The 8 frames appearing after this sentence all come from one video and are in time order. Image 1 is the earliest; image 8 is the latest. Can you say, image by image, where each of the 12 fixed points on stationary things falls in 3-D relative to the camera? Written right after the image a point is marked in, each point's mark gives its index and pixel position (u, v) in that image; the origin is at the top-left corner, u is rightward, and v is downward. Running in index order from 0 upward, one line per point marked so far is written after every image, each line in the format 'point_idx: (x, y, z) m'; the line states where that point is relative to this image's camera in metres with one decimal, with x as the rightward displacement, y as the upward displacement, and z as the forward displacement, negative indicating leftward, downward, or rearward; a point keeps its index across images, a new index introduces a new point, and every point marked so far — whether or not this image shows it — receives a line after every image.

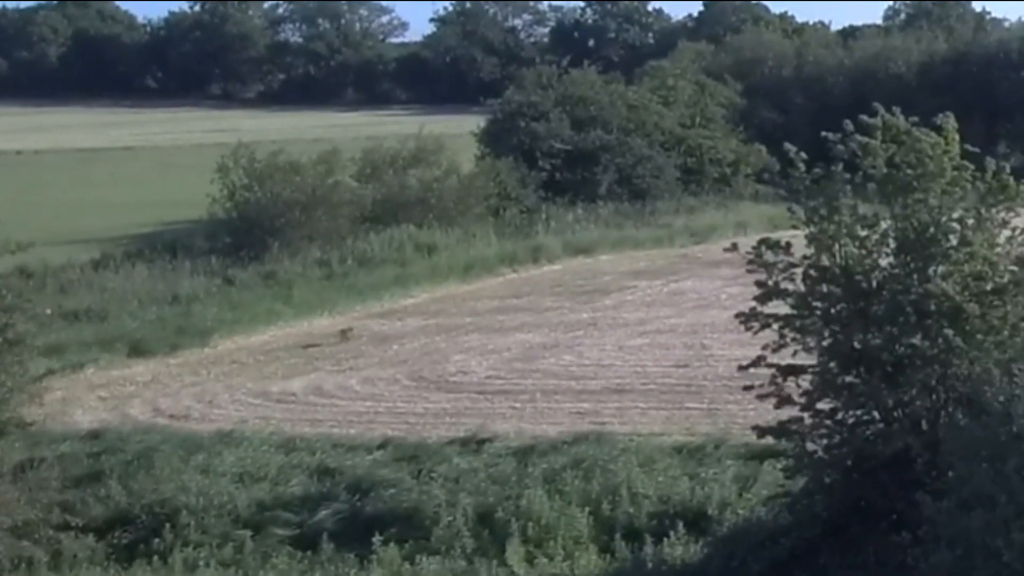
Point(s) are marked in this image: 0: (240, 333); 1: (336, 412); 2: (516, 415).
0: (-2.1, -0.4, +19.8) m
1: (-1.0, -0.7, +14.9) m
2: (0.0, -0.7, +14.2) m
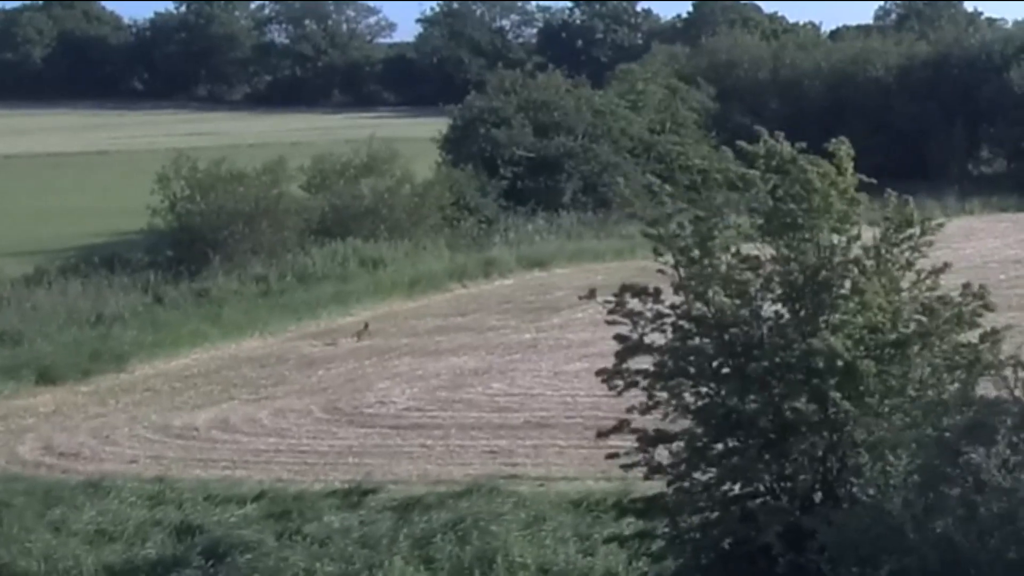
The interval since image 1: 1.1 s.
0: (-2.6, -0.5, +18.7) m
1: (-1.5, -0.9, +13.8) m
2: (-0.5, -0.9, +13.1) m
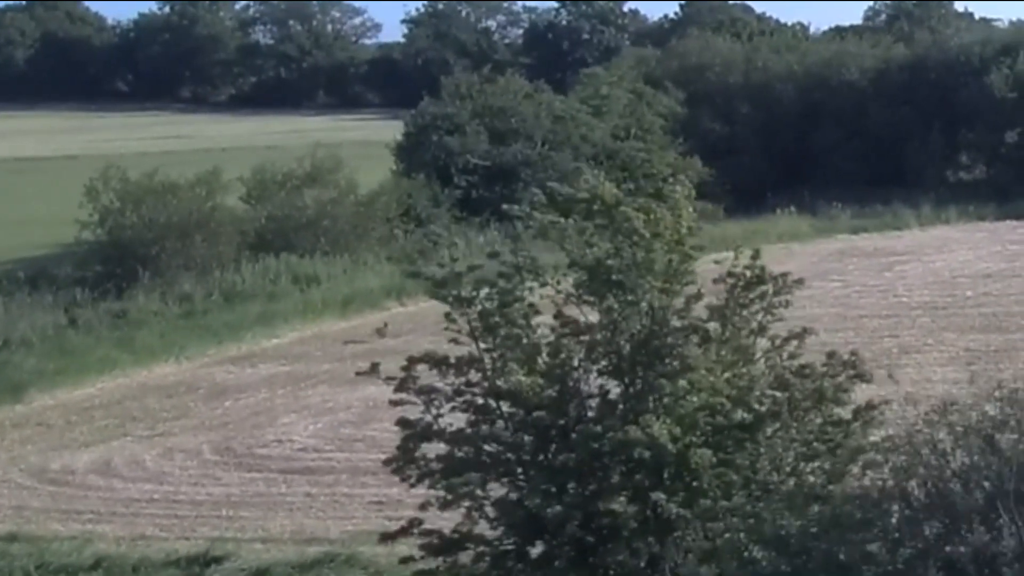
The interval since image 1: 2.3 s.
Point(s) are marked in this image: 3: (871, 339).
0: (-3.1, -0.7, +17.6) m
1: (-2.0, -1.1, +12.7) m
2: (-1.0, -1.0, +11.9) m
3: (+2.6, -0.3, +18.6) m
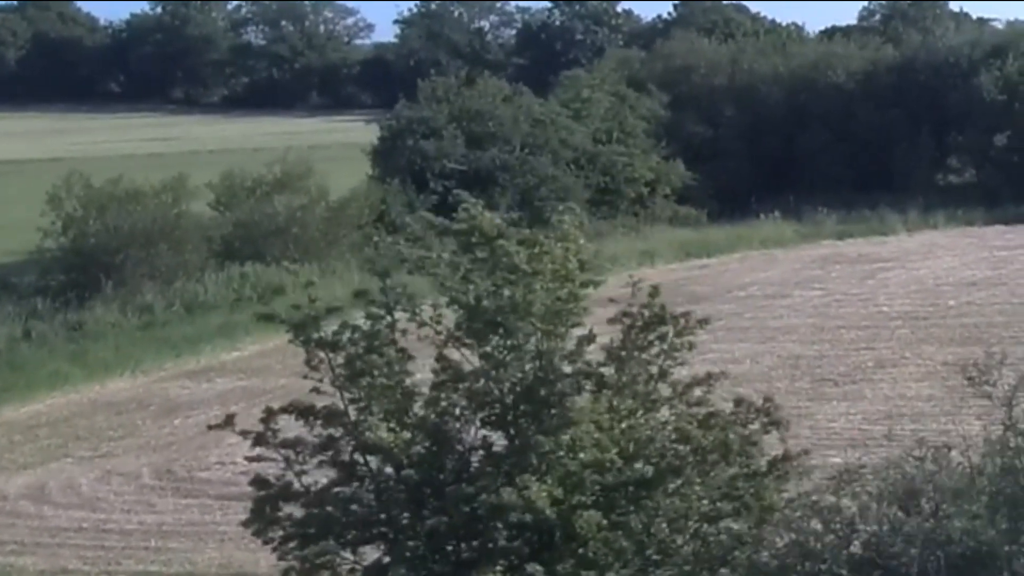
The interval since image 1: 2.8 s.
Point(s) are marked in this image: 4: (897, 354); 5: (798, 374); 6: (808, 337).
0: (-3.4, -0.8, +17.0) m
1: (-2.3, -1.1, +12.1) m
2: (-1.2, -1.1, +11.4) m
3: (+2.4, -0.4, +18.0) m
4: (+2.7, -0.5, +17.5) m
5: (+1.9, -0.6, +16.6) m
6: (+2.2, -0.4, +18.8) m
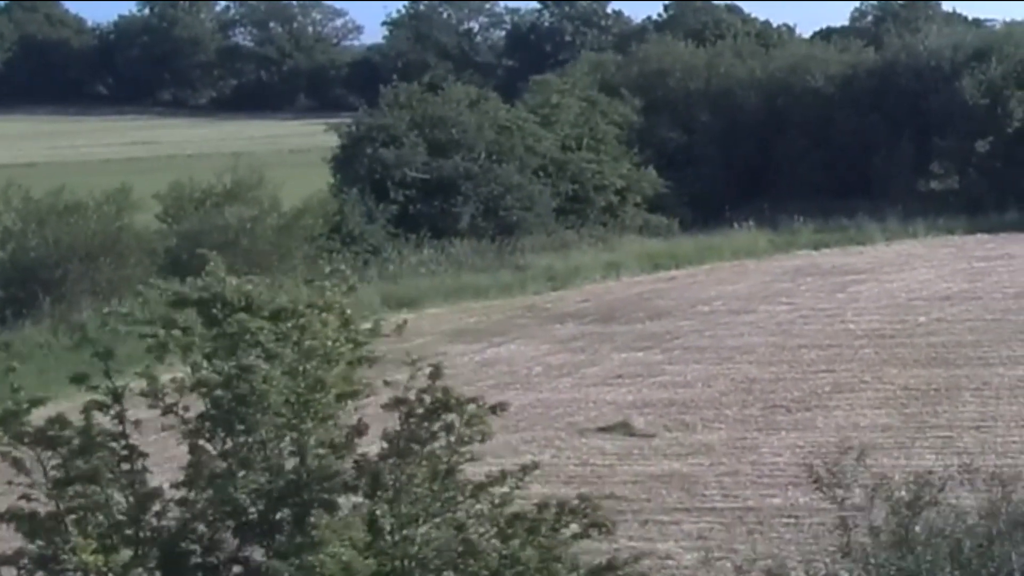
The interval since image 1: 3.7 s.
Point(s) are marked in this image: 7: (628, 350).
0: (-3.8, -0.9, +16.1) m
1: (-2.7, -1.3, +11.2) m
2: (-1.6, -1.3, +10.5) m
3: (+2.0, -0.6, +17.1) m
4: (+2.3, -0.6, +16.6) m
5: (+1.5, -0.7, +15.7) m
6: (+1.8, -0.5, +18.0) m
7: (+0.9, -0.5, +18.9) m
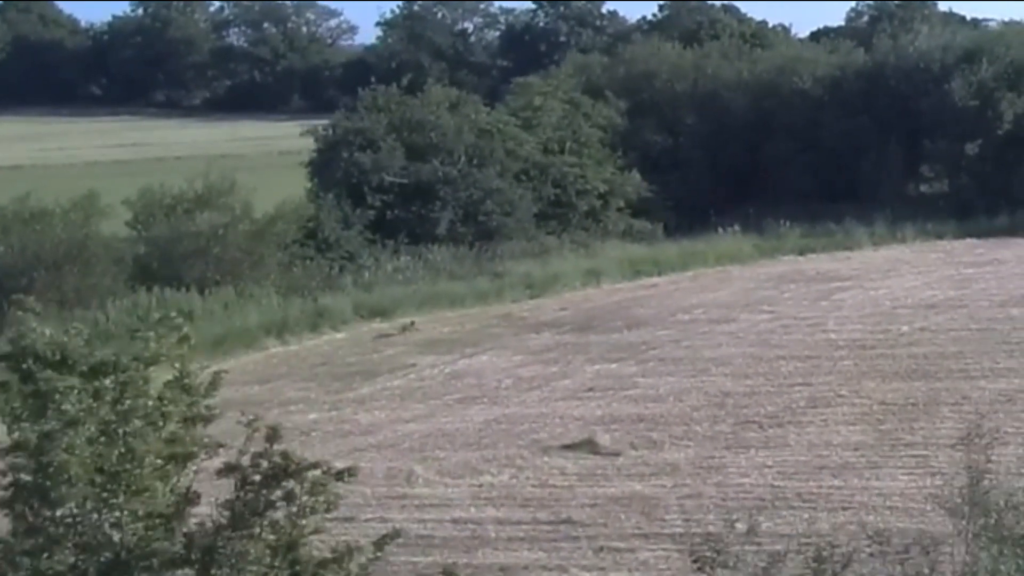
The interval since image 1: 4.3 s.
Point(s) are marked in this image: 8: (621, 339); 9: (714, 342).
0: (-4.0, -1.0, +15.6) m
1: (-2.9, -1.4, +10.7) m
2: (-1.9, -1.3, +10.0) m
3: (+1.8, -0.6, +16.6) m
4: (+2.0, -0.7, +16.2) m
5: (+1.2, -0.8, +15.2) m
6: (+1.6, -0.6, +17.5) m
7: (+0.6, -0.5, +18.5) m
8: (+0.9, -0.4, +19.9) m
9: (+1.5, -0.4, +19.5) m
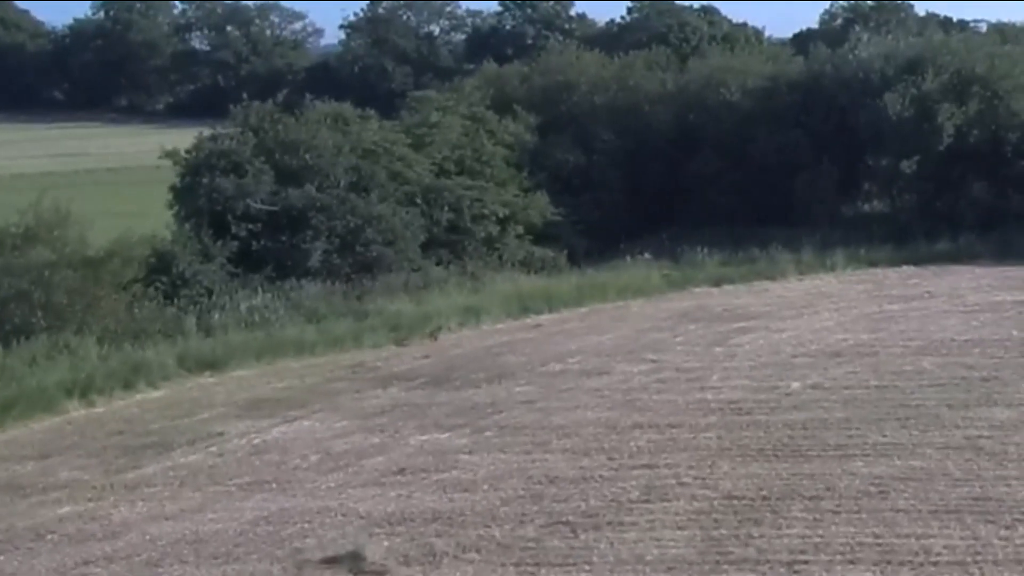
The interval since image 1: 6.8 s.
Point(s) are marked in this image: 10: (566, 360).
0: (-5.1, -1.4, +13.1) m
1: (-4.1, -1.8, +8.2) m
2: (-3.0, -1.7, +7.5) m
3: (+0.6, -1.0, +14.1) m
4: (+0.9, -1.0, +13.6) m
5: (+0.1, -1.1, +12.6) m
6: (+0.4, -0.9, +14.9) m
7: (-0.5, -0.9, +15.9) m
8: (-0.3, -0.8, +17.4) m
9: (+0.4, -0.8, +16.9) m
10: (+0.4, -0.6, +19.5) m
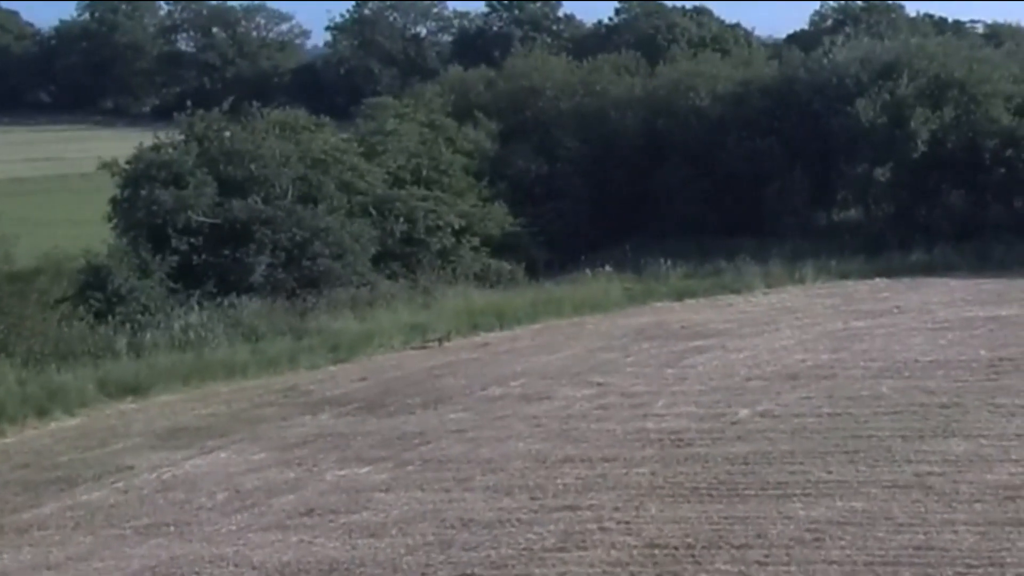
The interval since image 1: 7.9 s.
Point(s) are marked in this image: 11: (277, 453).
0: (-5.6, -1.5, +12.1) m
1: (-4.5, -1.9, +7.2) m
2: (-3.5, -1.9, +6.5) m
3: (+0.2, -1.1, +13.1) m
4: (+0.4, -1.2, +12.7) m
5: (-0.3, -1.3, +11.7) m
6: (0.0, -1.1, +14.0) m
7: (-0.9, -1.0, +15.0) m
8: (-0.7, -0.9, +16.4) m
9: (0.0, -0.9, +16.0) m
10: (0.0, -0.7, +18.6) m
11: (-1.4, -1.0, +15.7) m
